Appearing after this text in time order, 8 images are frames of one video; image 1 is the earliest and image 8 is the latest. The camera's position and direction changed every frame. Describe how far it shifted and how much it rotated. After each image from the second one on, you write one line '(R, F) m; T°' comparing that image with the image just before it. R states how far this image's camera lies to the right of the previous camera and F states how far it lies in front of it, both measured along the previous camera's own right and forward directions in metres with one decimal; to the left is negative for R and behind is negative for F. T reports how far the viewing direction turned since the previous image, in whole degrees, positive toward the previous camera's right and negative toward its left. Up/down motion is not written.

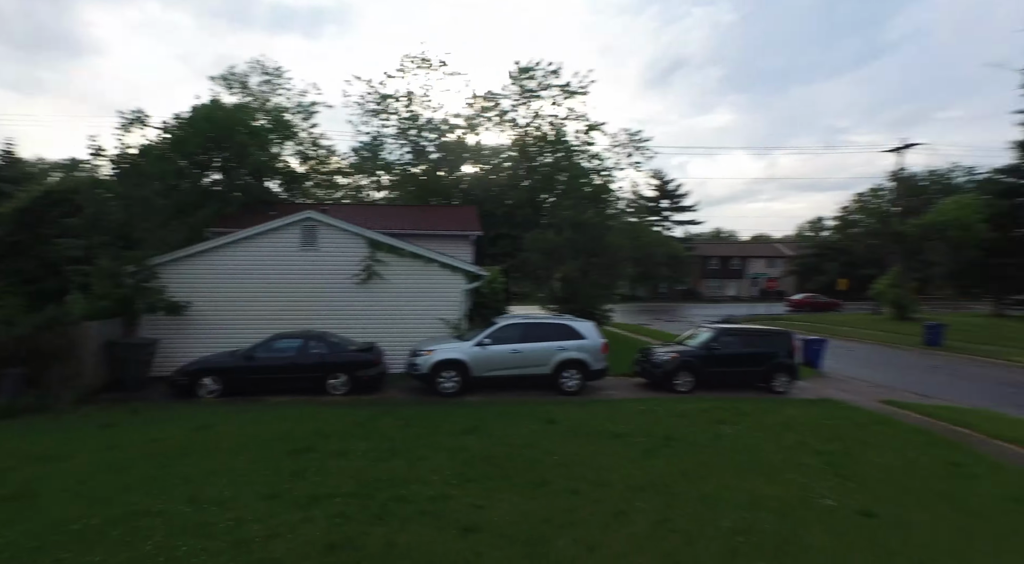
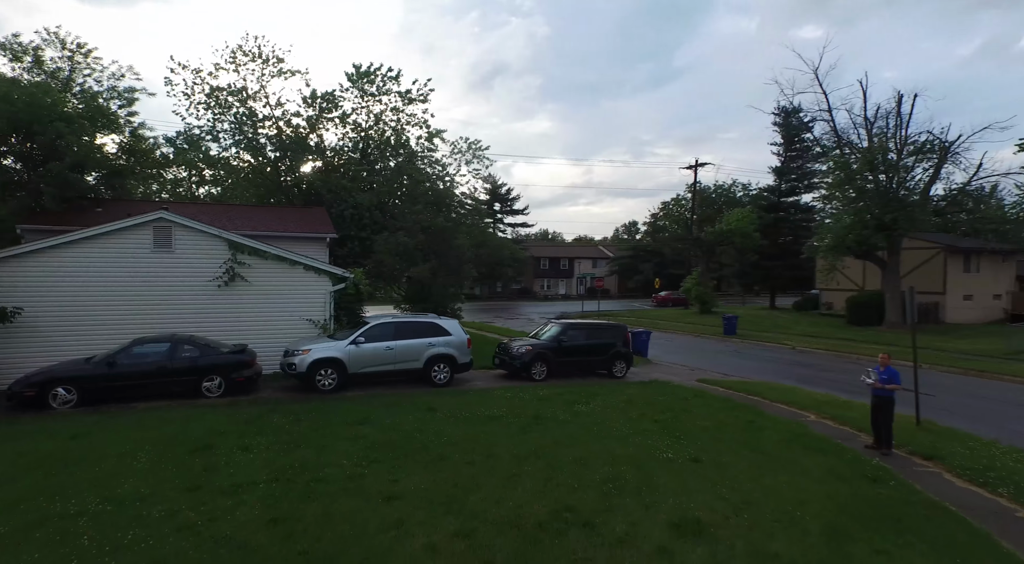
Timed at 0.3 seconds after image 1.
(-1.0, -1.1) m; +17°
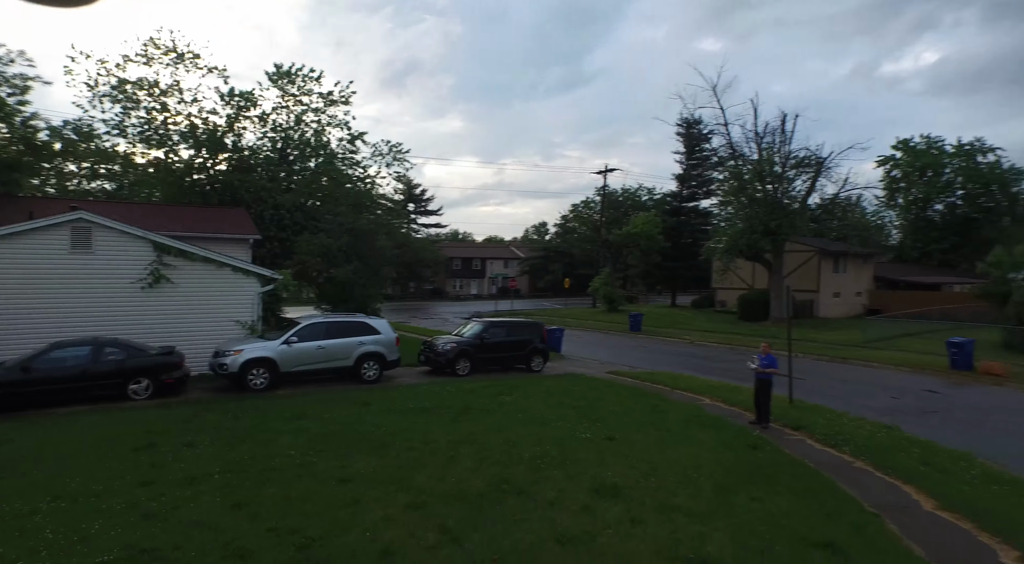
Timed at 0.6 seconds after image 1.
(-0.4, -0.9) m; +8°
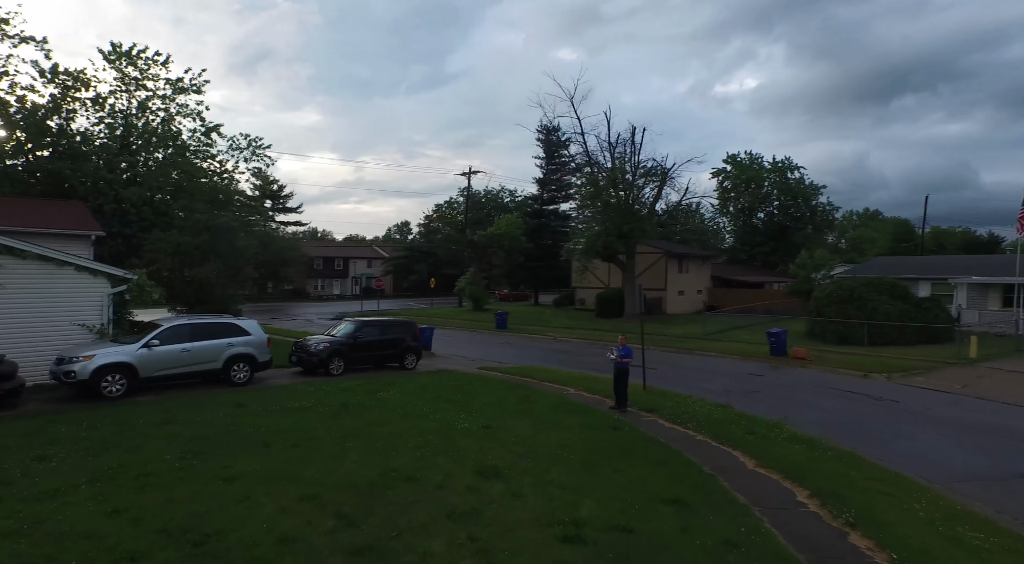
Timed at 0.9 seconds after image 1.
(-0.3, -0.6) m; +13°
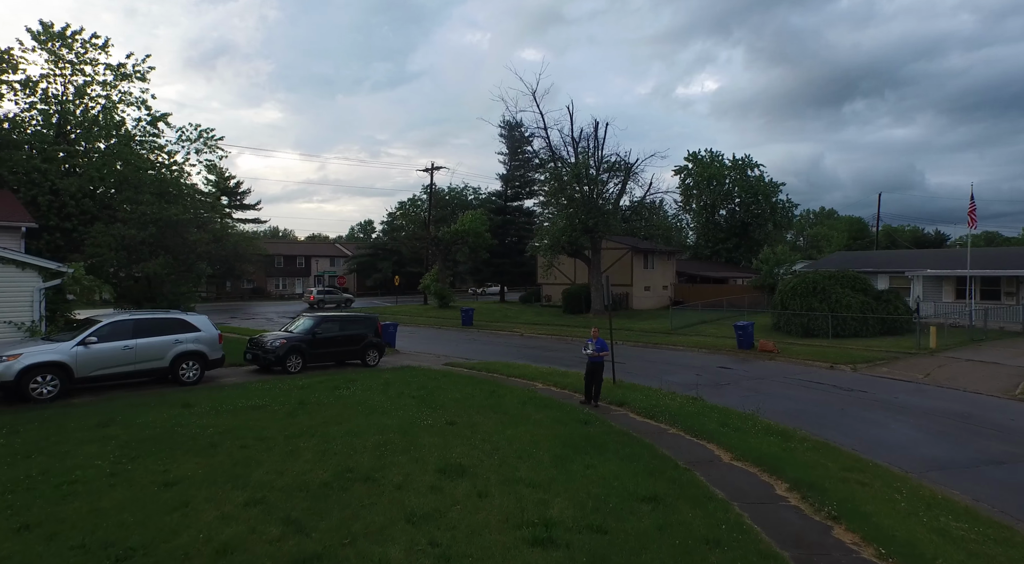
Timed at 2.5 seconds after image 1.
(0.0, +0.5) m; +3°
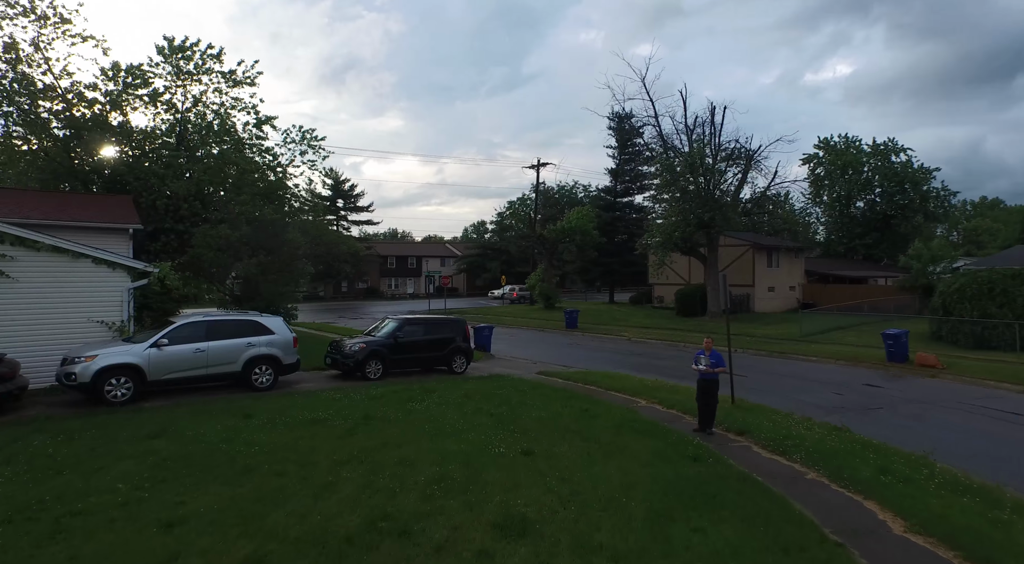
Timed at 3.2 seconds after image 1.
(+0.3, +1.8) m; -11°
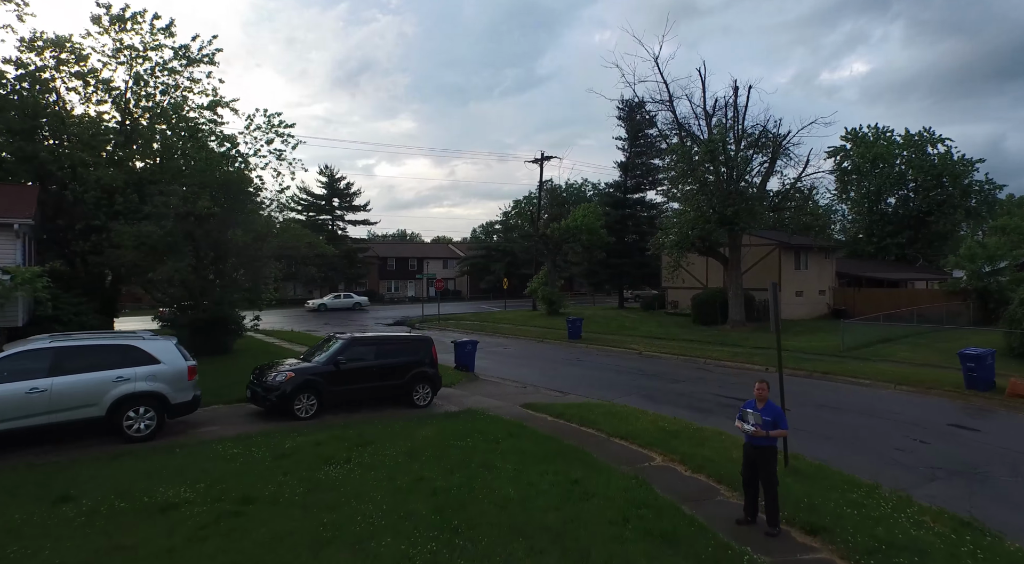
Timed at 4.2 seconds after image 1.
(+0.7, +3.5) m; -1°
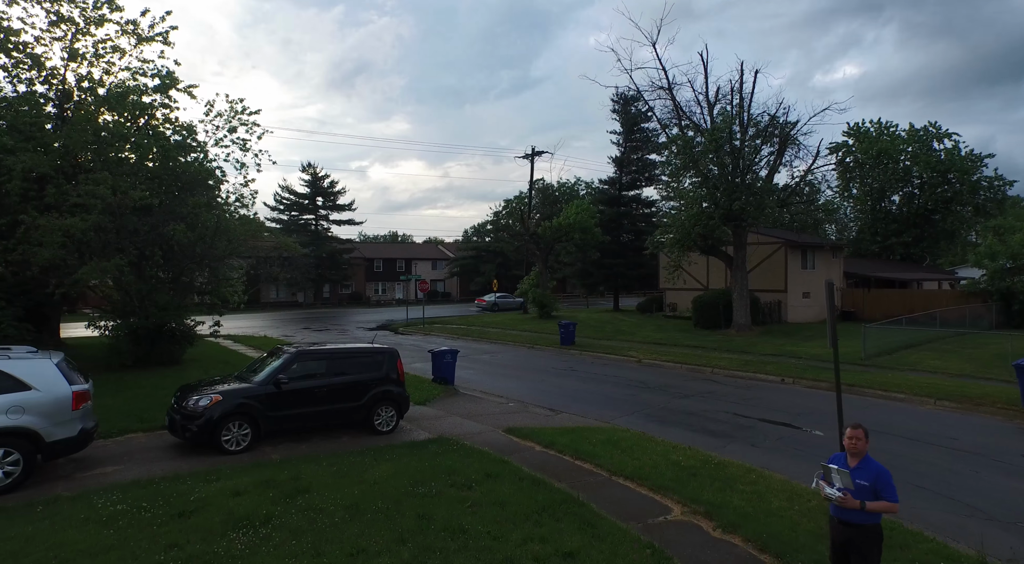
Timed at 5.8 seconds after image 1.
(+0.2, +2.2) m; +1°
